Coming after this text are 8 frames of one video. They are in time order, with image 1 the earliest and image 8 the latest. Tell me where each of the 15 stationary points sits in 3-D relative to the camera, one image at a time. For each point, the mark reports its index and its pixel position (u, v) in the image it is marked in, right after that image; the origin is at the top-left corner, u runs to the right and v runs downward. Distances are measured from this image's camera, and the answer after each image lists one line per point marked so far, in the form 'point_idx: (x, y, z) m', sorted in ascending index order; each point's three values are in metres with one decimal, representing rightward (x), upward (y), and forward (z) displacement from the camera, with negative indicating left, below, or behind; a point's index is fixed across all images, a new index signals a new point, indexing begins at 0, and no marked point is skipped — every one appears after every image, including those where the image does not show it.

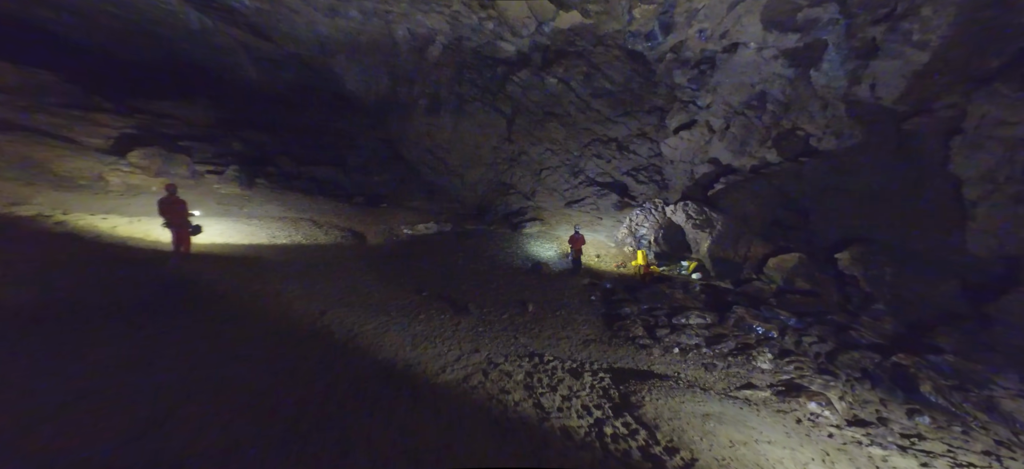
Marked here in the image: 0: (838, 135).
0: (+9.2, +2.9, +9.5) m
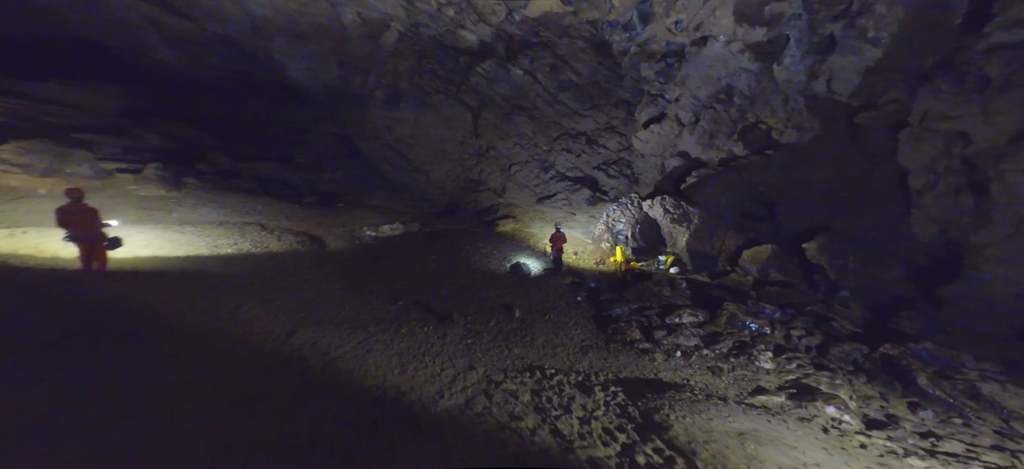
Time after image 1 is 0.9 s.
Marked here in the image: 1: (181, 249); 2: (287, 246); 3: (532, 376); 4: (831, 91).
0: (+8.5, +3.2, +10.0) m
1: (-7.8, -0.3, +7.9) m
2: (-6.1, -0.3, +9.1) m
3: (+0.2, -1.7, +4.0) m
4: (+8.4, +4.0, +9.1) m
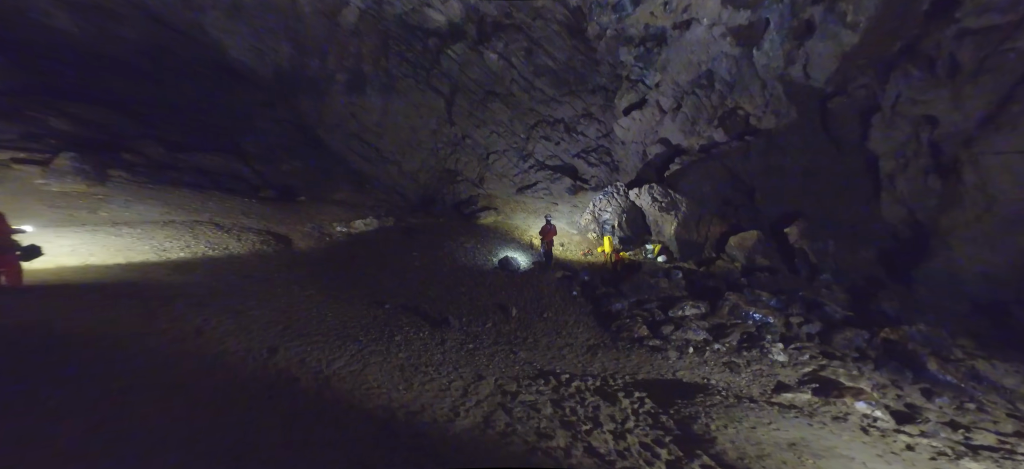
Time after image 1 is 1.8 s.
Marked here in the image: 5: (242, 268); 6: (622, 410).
0: (+8.0, +3.7, +10.2) m
1: (-8.0, -0.4, +6.9) m
2: (-6.4, -0.3, +8.3) m
3: (+0.4, -1.7, +3.8) m
4: (+7.9, +4.4, +9.2) m
5: (-5.5, -0.7, +6.9) m
6: (+1.0, -1.6, +3.1) m
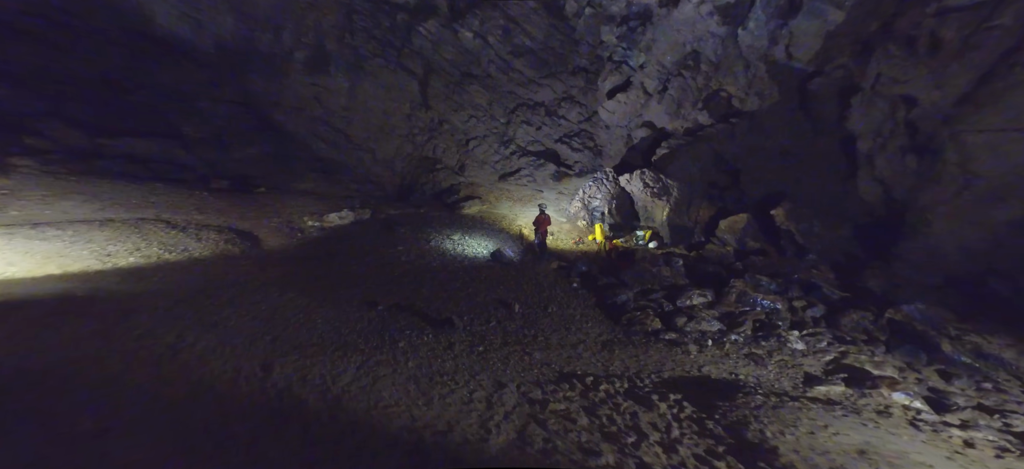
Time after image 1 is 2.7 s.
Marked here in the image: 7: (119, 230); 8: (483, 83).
0: (+7.5, +4.2, +10.3) m
1: (-8.0, -0.5, +6.0) m
2: (-6.5, -0.3, +7.5) m
3: (+0.6, -1.6, +3.5) m
4: (+7.6, +4.9, +9.3) m
5: (-5.5, -0.7, +6.1) m
6: (+1.3, -1.6, +2.9) m
7: (-8.6, +0.1, +7.5) m
8: (-1.0, +5.4, +12.1) m
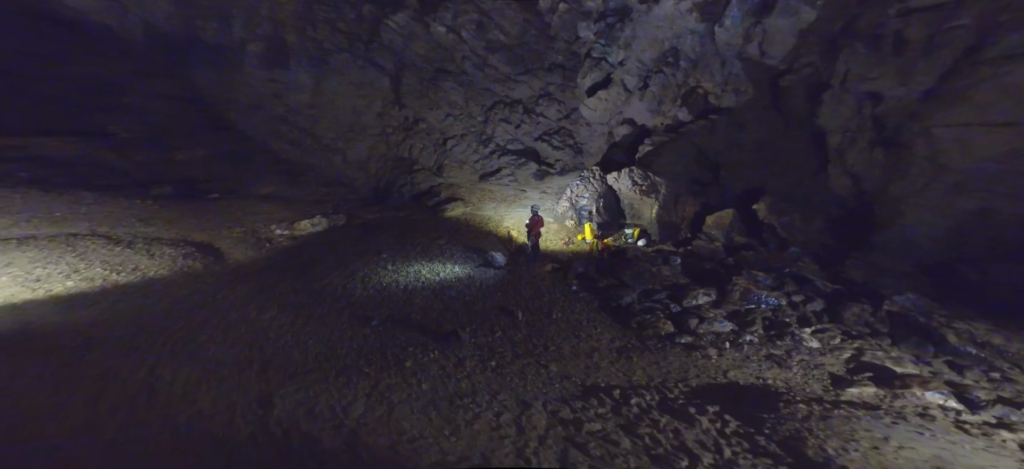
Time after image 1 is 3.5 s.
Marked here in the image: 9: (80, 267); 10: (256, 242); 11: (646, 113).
0: (+7.0, +4.4, +10.6) m
1: (-8.0, -0.9, +5.0) m
2: (-6.6, -0.6, +6.6) m
3: (+0.9, -1.7, +3.3) m
4: (+7.1, +5.1, +9.6) m
5: (-5.4, -0.9, +5.4) m
6: (+1.6, -1.6, +2.8) m
7: (-8.7, -0.3, +6.4) m
8: (-1.7, +5.3, +11.6) m
9: (-7.7, -0.6, +6.1) m
10: (-6.2, -0.2, +8.2) m
11: (+4.5, +4.1, +11.5) m
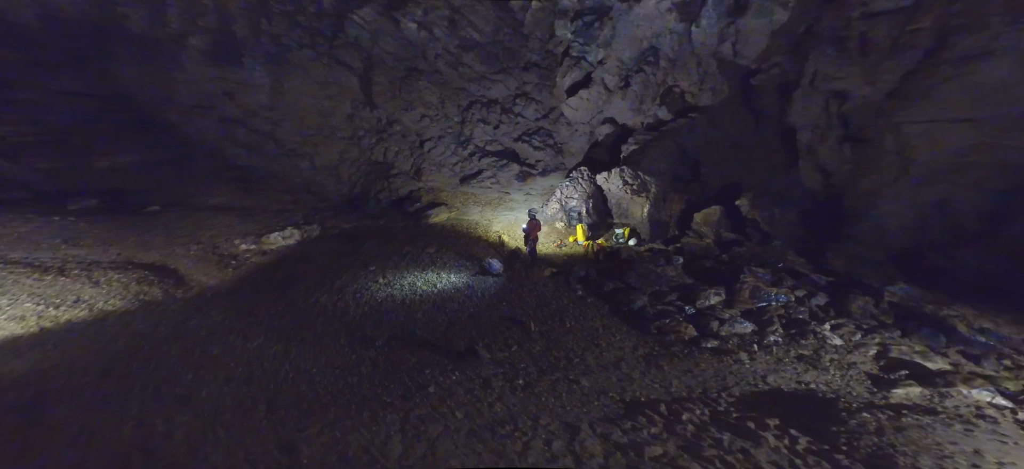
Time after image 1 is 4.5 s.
0: (+6.4, +4.6, +10.9) m
1: (-7.7, -1.3, +4.0) m
2: (-6.5, -0.9, +5.7) m
3: (+1.3, -1.8, +3.1) m
4: (+6.6, +5.3, +9.9) m
5: (-5.2, -1.3, +4.6) m
6: (+2.1, -1.7, +2.6) m
7: (-8.6, -0.8, +5.3) m
8: (-2.4, +5.1, +11.1) m
9: (-7.6, -1.0, +5.0) m
10: (-6.3, -0.6, +7.3) m
11: (+3.9, +4.2, +11.6) m
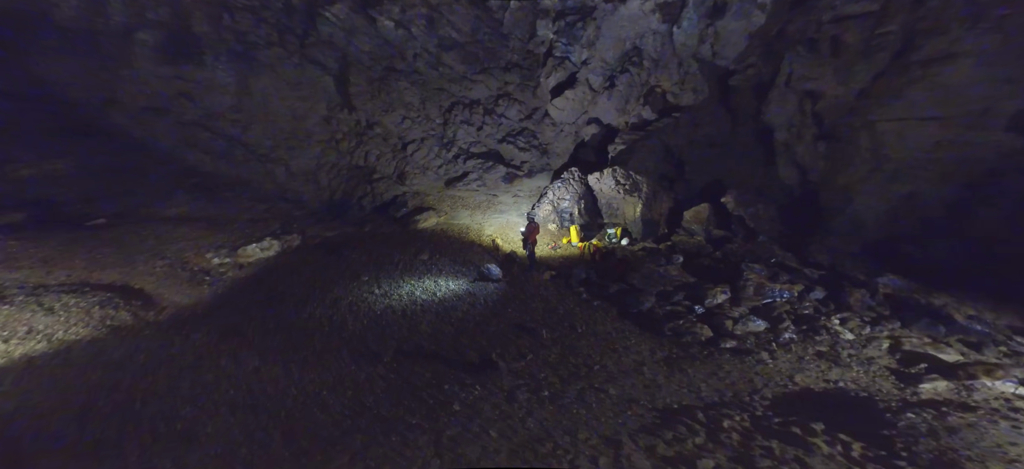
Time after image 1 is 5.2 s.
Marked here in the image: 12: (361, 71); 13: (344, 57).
0: (+6.0, +4.7, +11.2) m
1: (-7.4, -1.6, +3.2) m
2: (-6.4, -1.2, +5.0) m
3: (+1.7, -1.8, +3.1) m
4: (+6.2, +5.4, +10.2) m
5: (-5.0, -1.5, +4.0) m
6: (+2.5, -1.7, +2.6) m
7: (-8.4, -1.1, +4.5) m
8: (-2.8, +5.0, +10.7) m
9: (-7.3, -1.4, +4.3) m
10: (-6.3, -0.8, +6.7) m
11: (+3.4, +4.2, +11.7) m
12: (-4.2, +4.9, +10.2) m
13: (-4.6, +5.1, +9.8) m
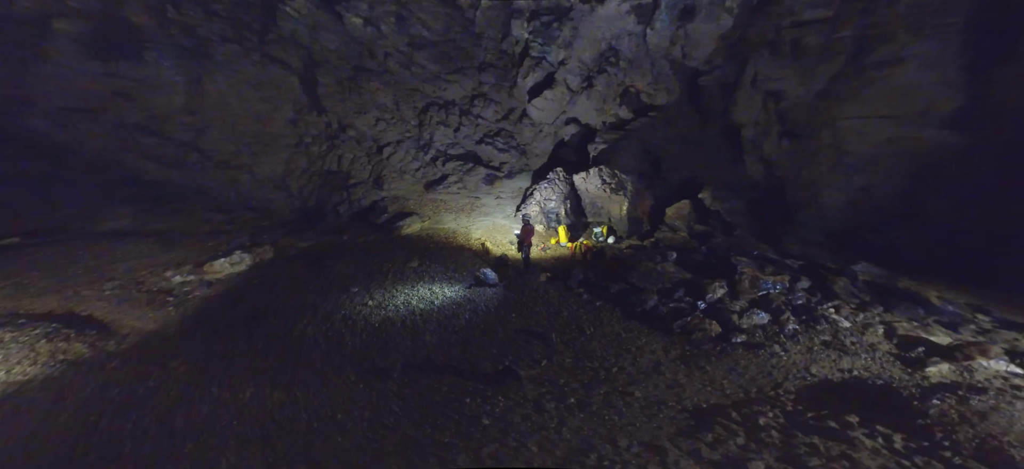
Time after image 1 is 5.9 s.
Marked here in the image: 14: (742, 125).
0: (+5.3, +4.8, +11.6) m
1: (-7.0, -2.0, +2.4) m
2: (-6.2, -1.6, +4.3) m
3: (+2.0, -1.8, +3.1) m
4: (+5.6, +5.5, +10.7) m
5: (-4.7, -1.8, +3.4) m
6: (+2.9, -1.7, +2.7) m
7: (-8.1, -1.5, +3.6) m
8: (-3.4, +4.8, +10.3) m
9: (-7.1, -1.7, +3.5) m
10: (-6.2, -1.2, +5.9) m
11: (+2.7, +4.2, +11.8) m
12: (-4.8, +4.7, +9.6) m
13: (-5.1, +4.8, +9.2) m
14: (+7.0, +3.3, +10.3) m
